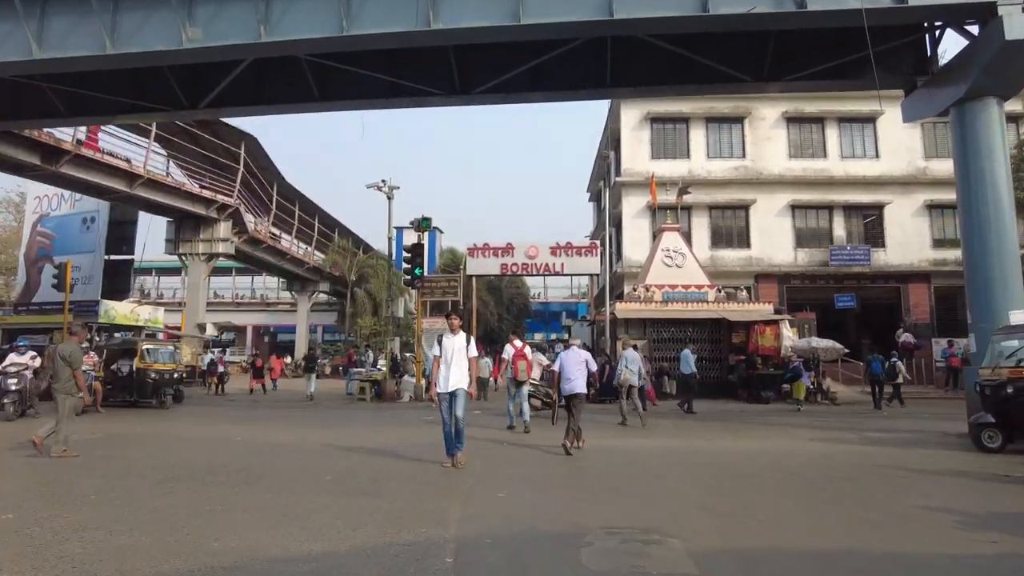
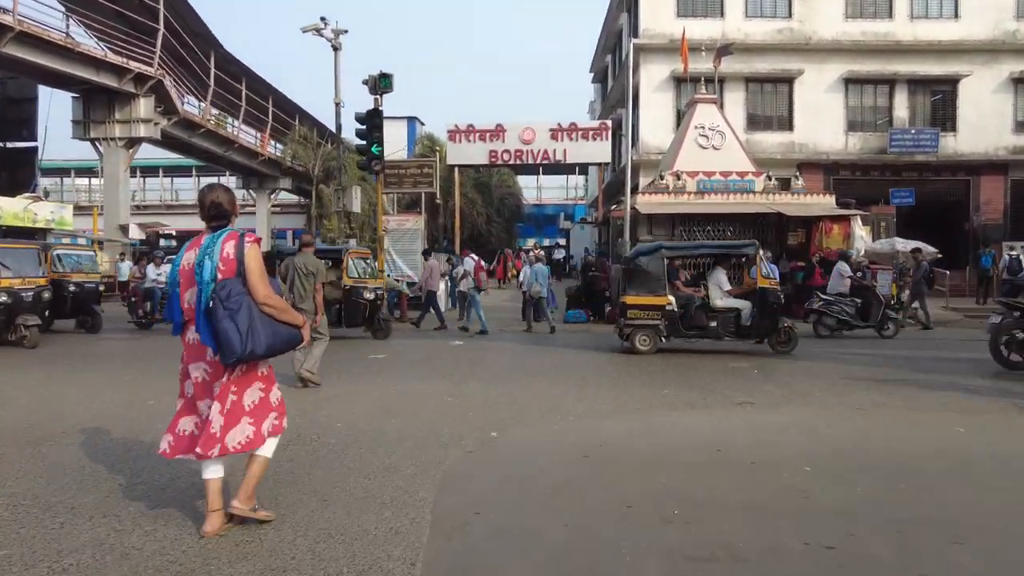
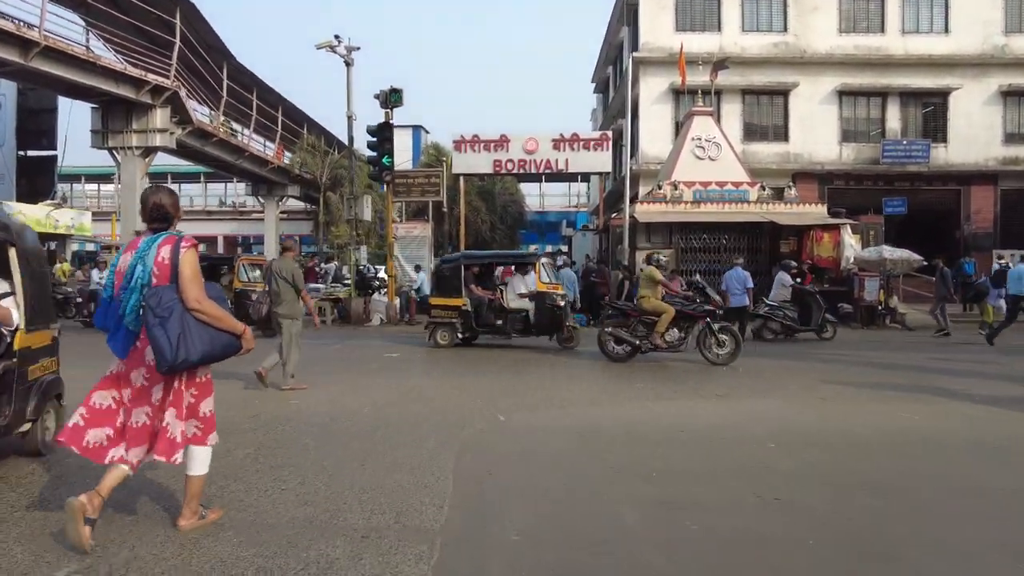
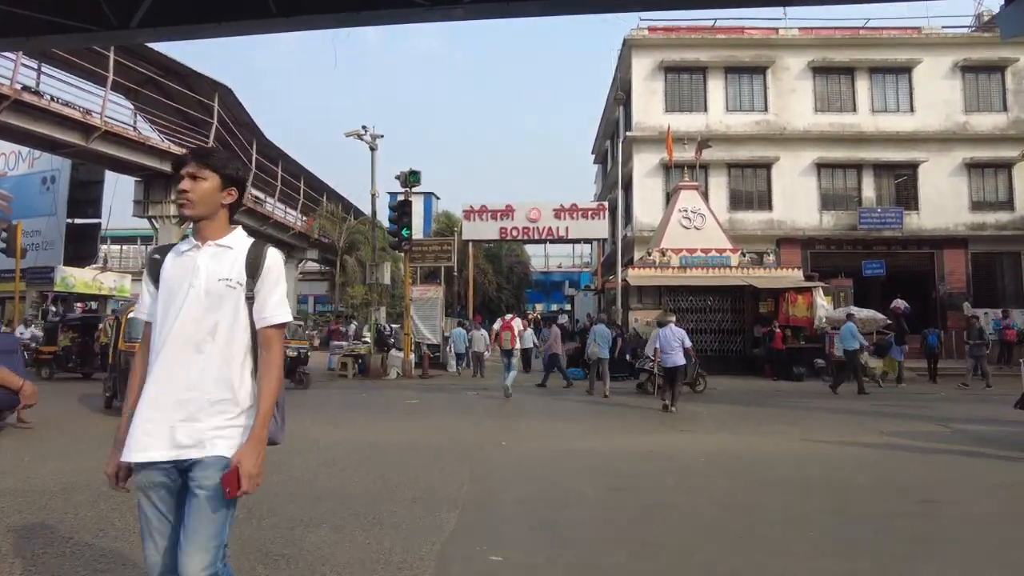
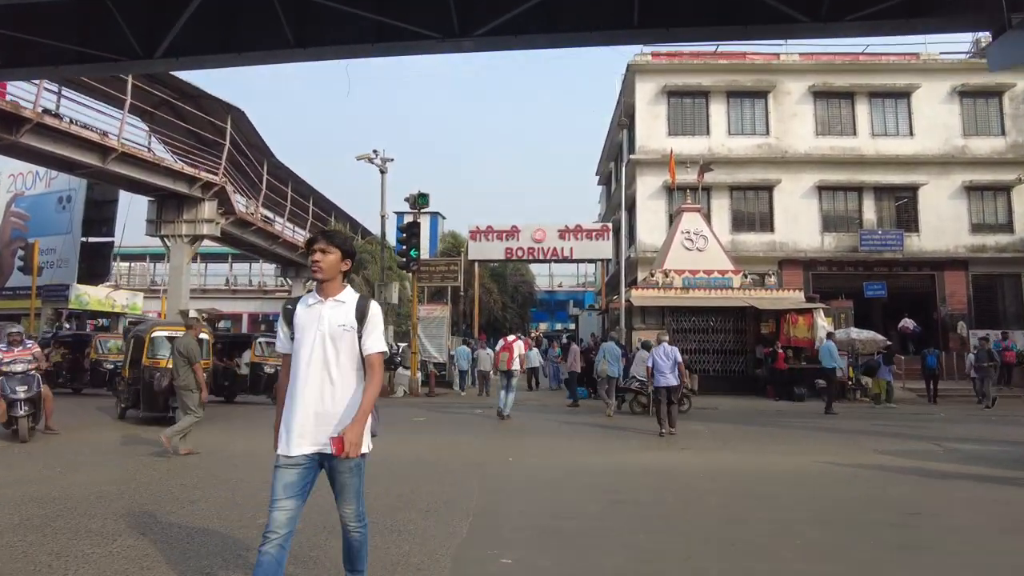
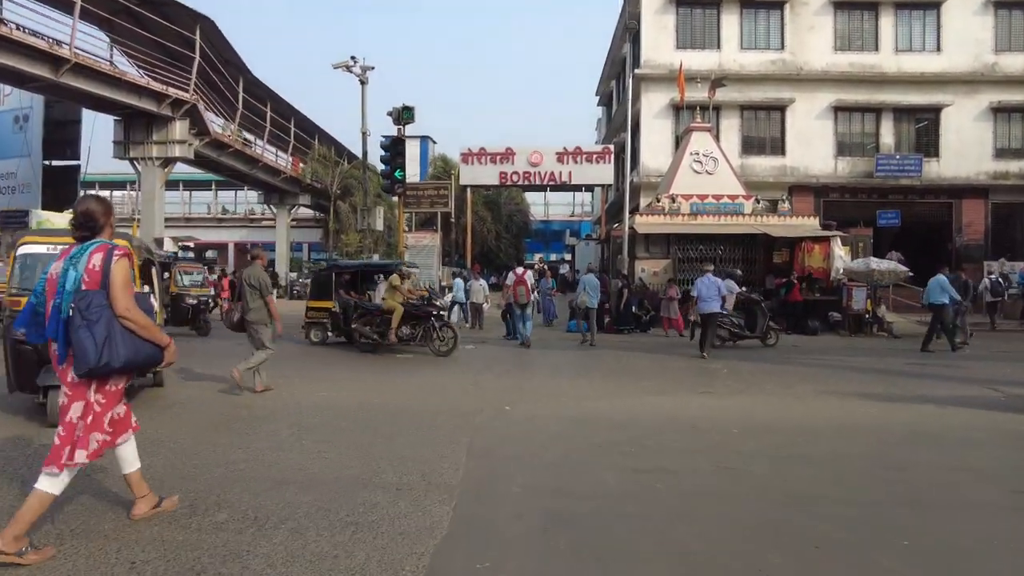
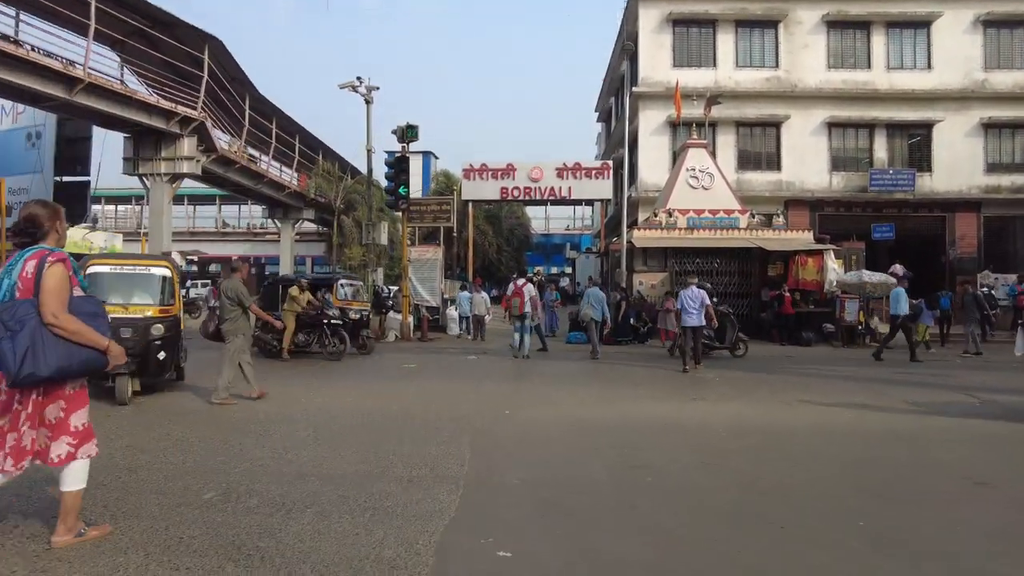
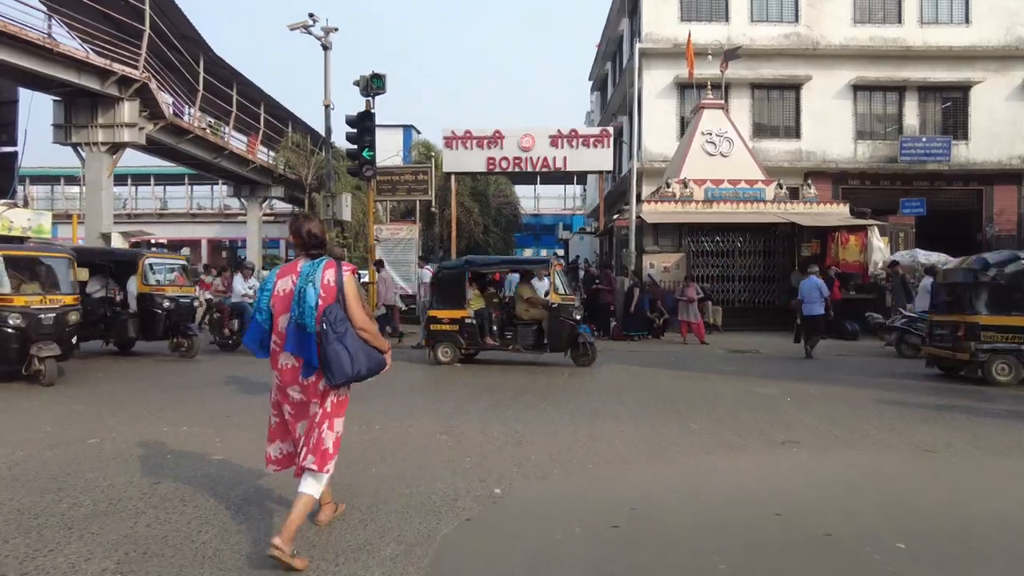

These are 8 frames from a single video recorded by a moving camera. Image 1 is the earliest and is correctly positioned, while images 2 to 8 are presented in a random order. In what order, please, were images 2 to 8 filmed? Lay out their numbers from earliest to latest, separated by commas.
5, 4, 7, 6, 3, 2, 8
